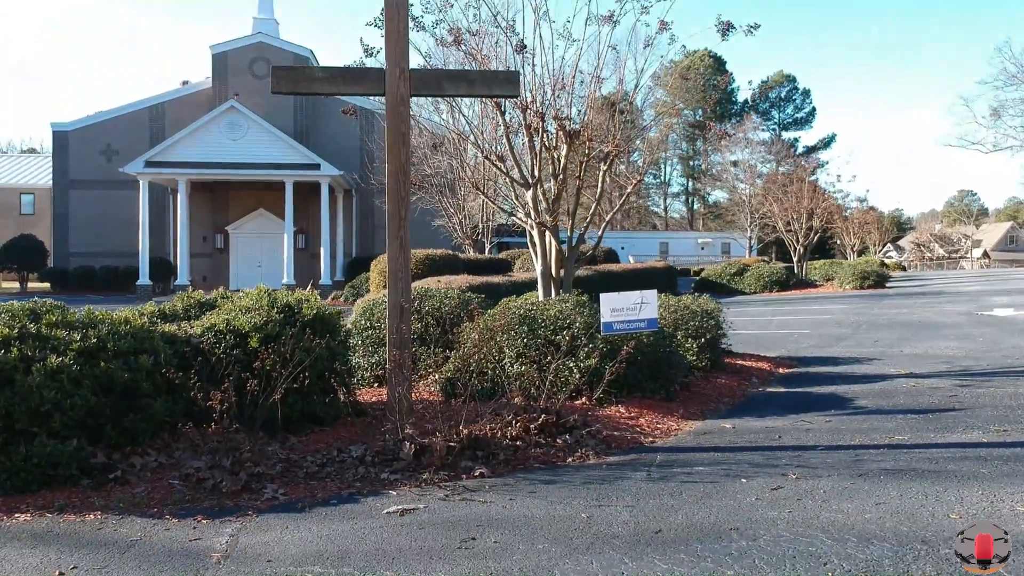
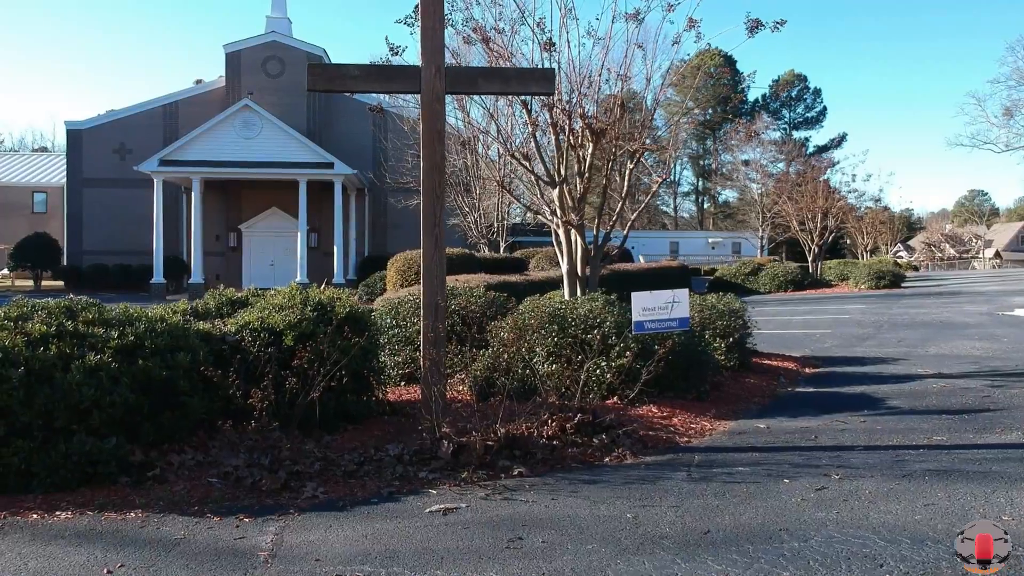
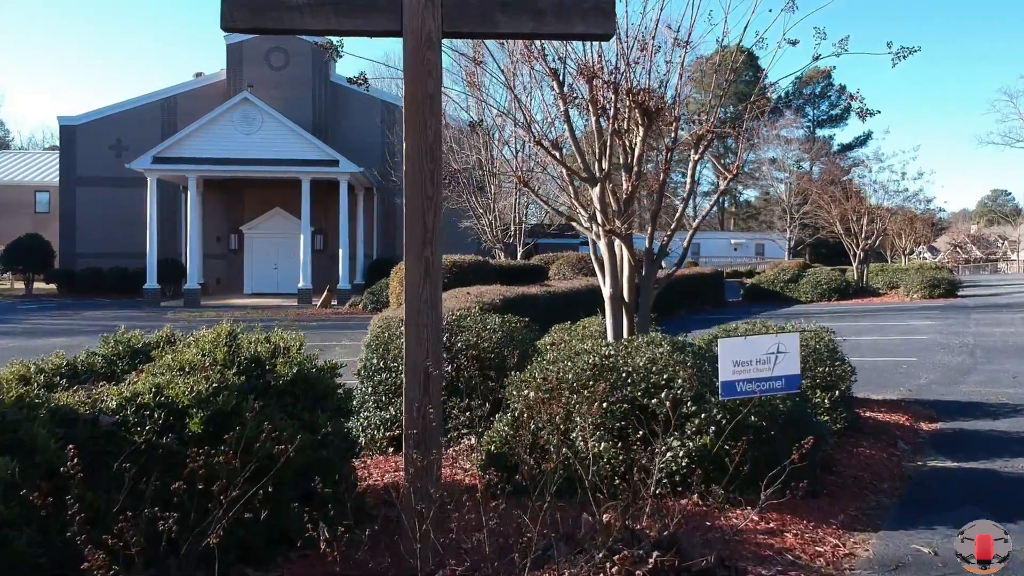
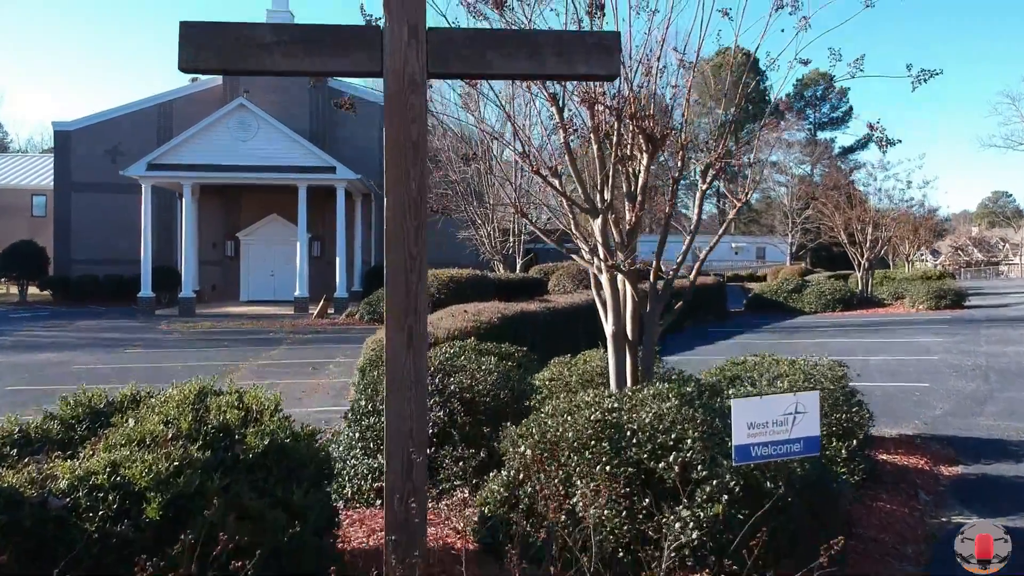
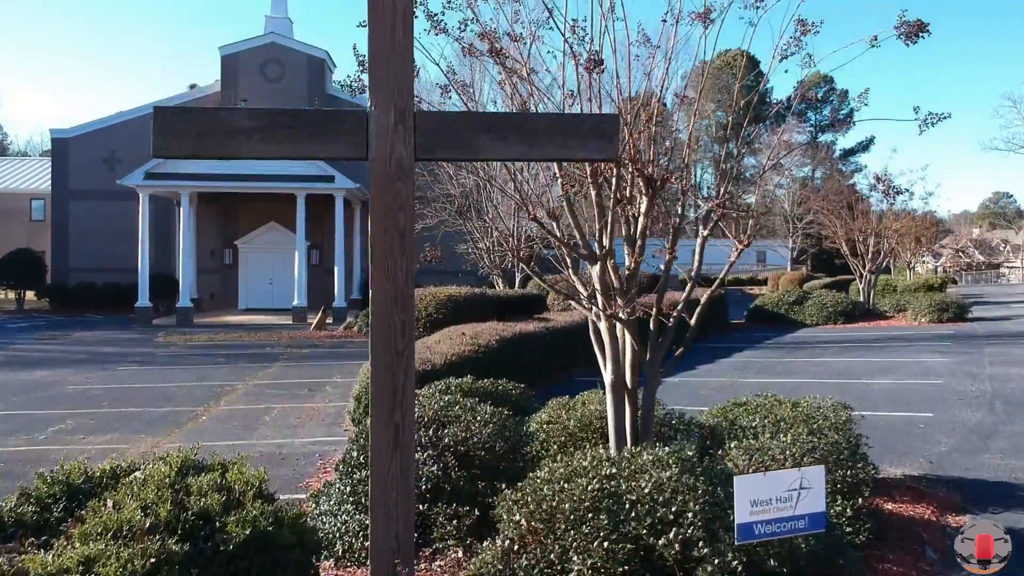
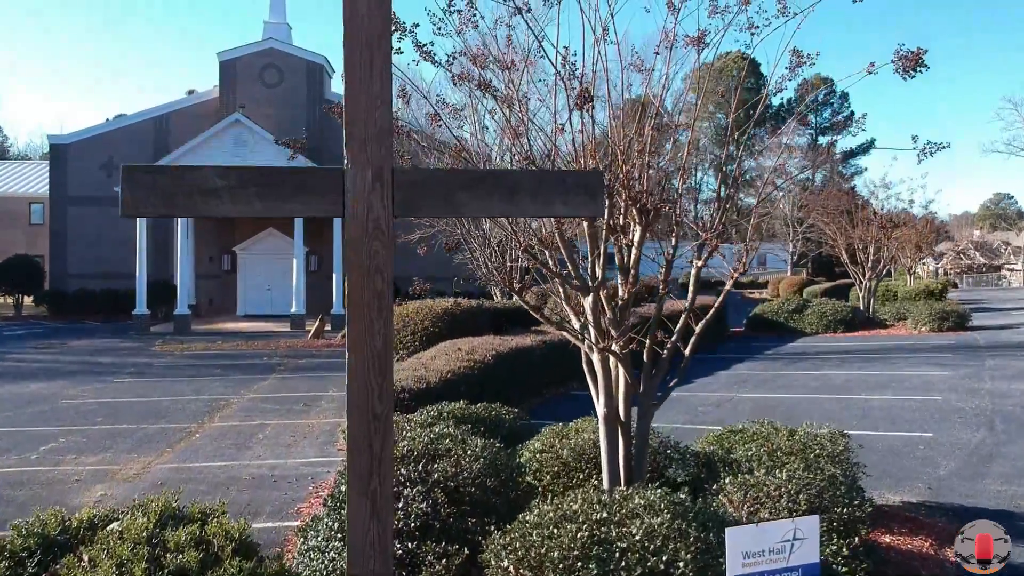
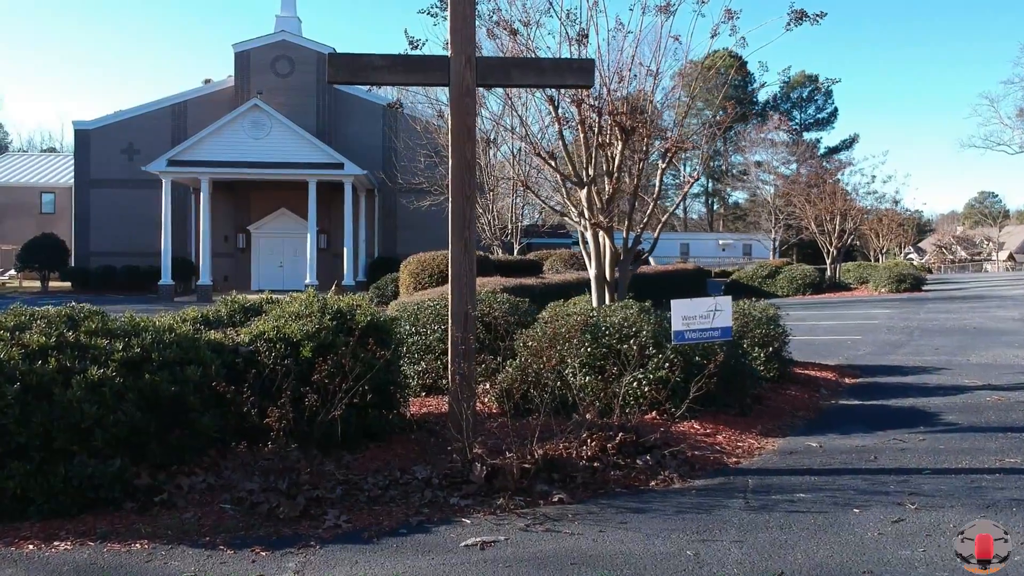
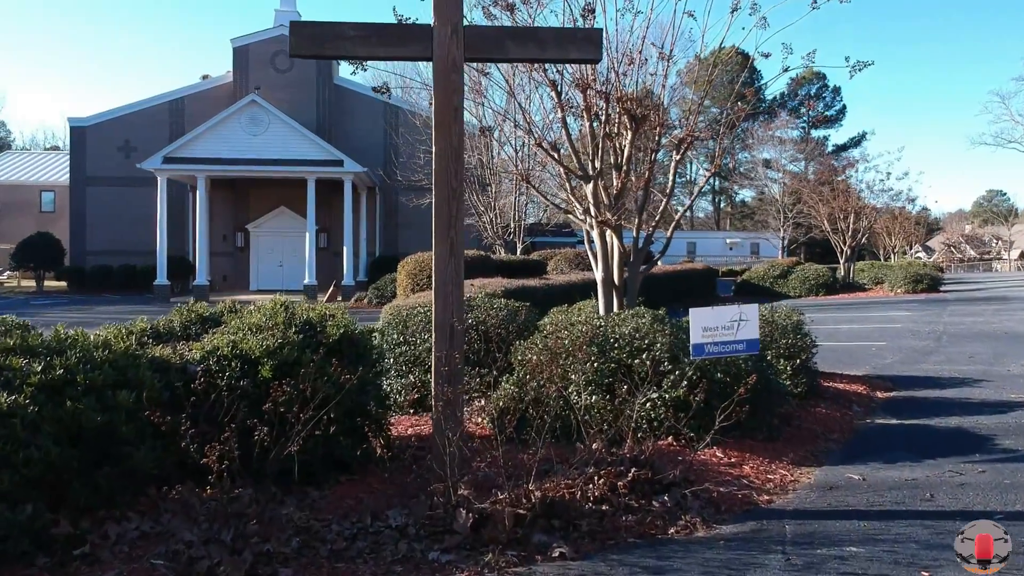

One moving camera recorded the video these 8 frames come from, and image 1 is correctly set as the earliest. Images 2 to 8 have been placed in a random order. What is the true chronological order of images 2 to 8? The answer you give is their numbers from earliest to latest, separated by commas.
2, 7, 8, 3, 4, 5, 6
